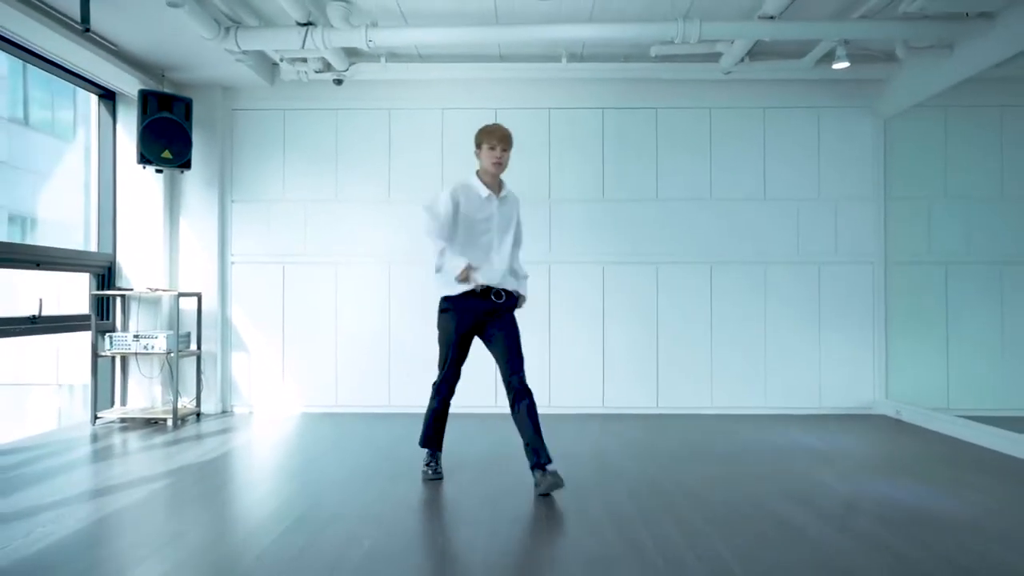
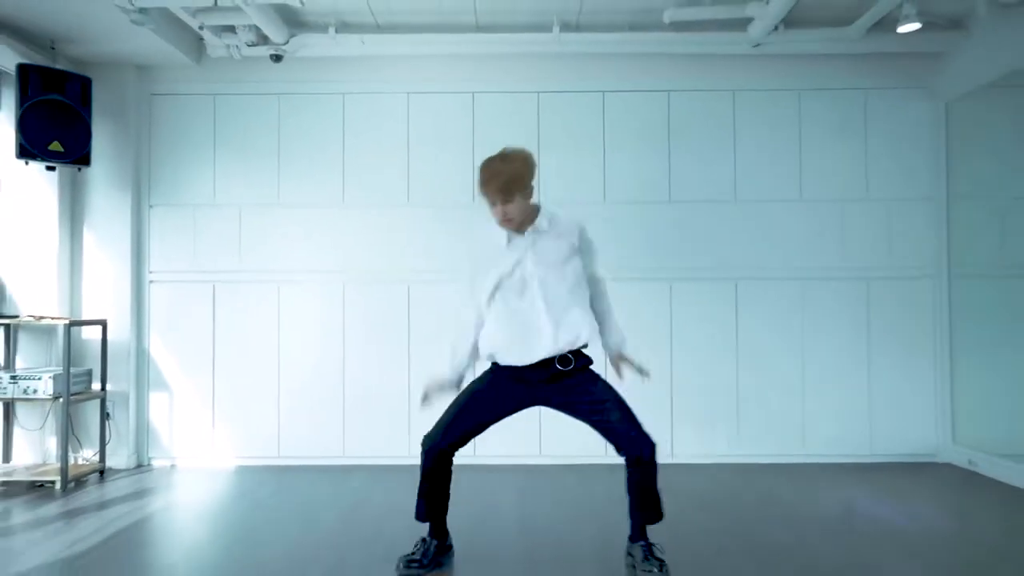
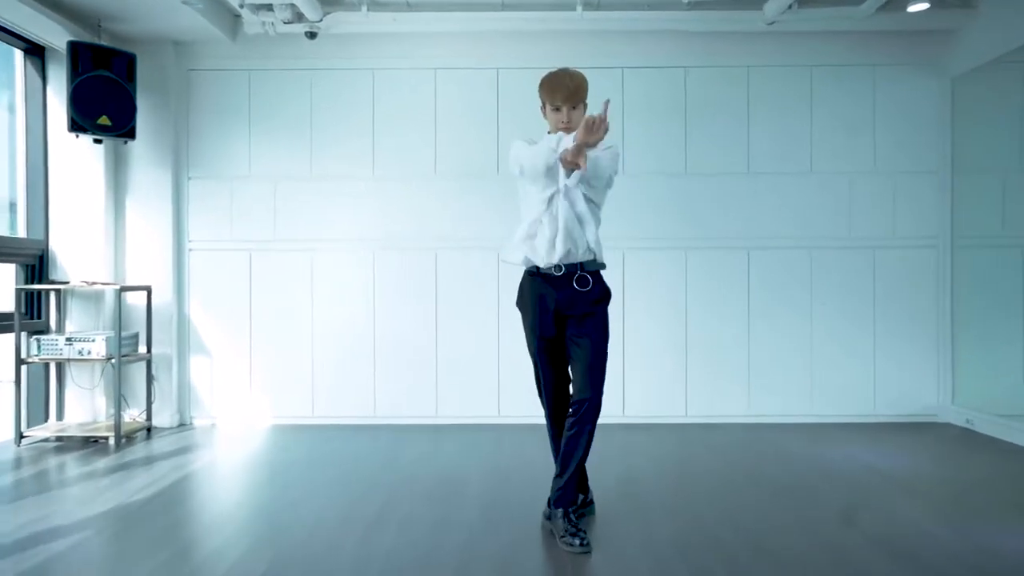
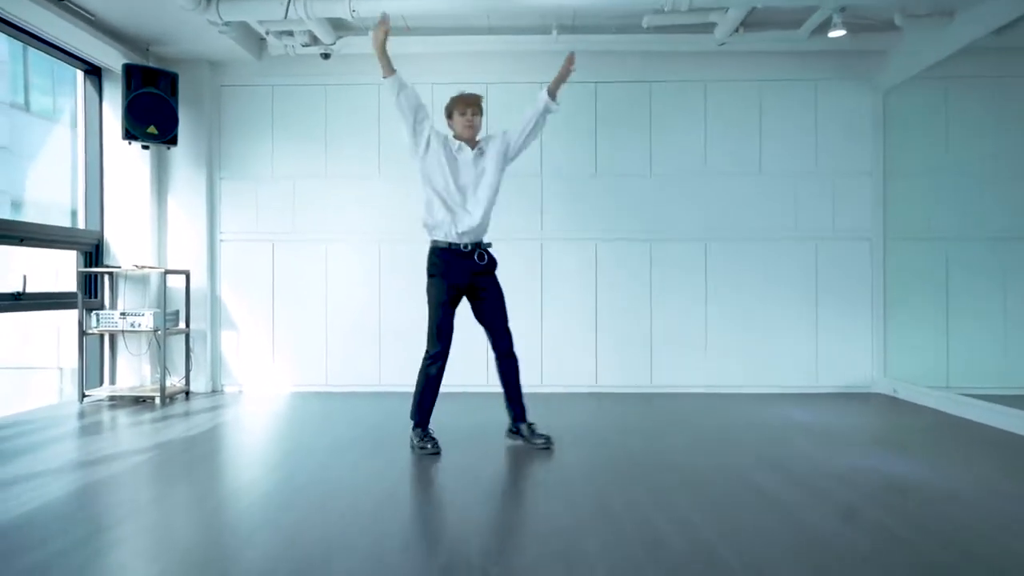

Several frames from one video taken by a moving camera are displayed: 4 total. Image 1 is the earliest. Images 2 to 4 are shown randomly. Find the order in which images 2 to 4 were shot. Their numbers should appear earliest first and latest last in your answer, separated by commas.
3, 2, 4
